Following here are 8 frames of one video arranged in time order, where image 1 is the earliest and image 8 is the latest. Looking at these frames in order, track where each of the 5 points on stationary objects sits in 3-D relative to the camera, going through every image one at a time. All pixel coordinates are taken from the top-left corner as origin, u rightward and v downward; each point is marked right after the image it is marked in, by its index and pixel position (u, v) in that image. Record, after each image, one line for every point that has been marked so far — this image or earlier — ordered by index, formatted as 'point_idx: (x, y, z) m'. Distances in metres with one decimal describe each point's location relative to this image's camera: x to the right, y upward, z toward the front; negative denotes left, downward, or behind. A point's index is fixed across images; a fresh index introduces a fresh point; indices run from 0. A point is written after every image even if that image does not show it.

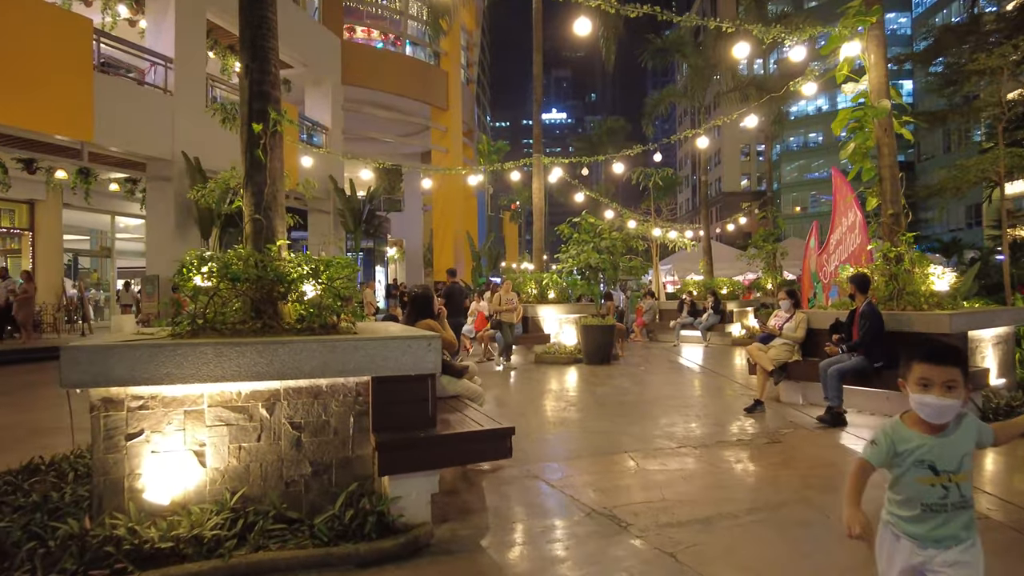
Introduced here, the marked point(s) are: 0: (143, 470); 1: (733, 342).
0: (-2.2, -1.1, +4.0) m
1: (+6.2, -1.5, +18.7) m
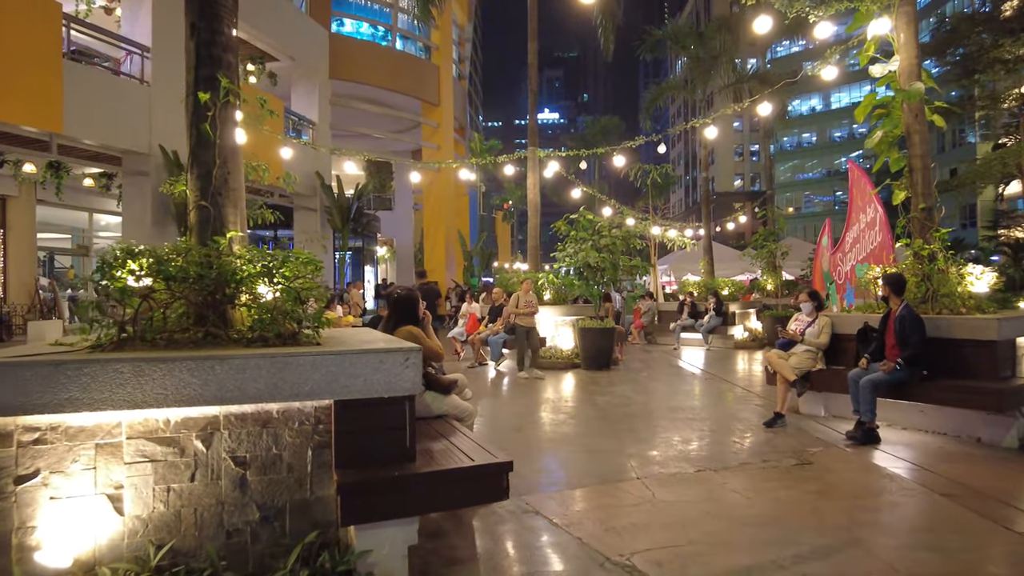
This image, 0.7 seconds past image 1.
0: (-2.2, -1.1, +3.1) m
1: (+6.0, -1.5, +18.0) m
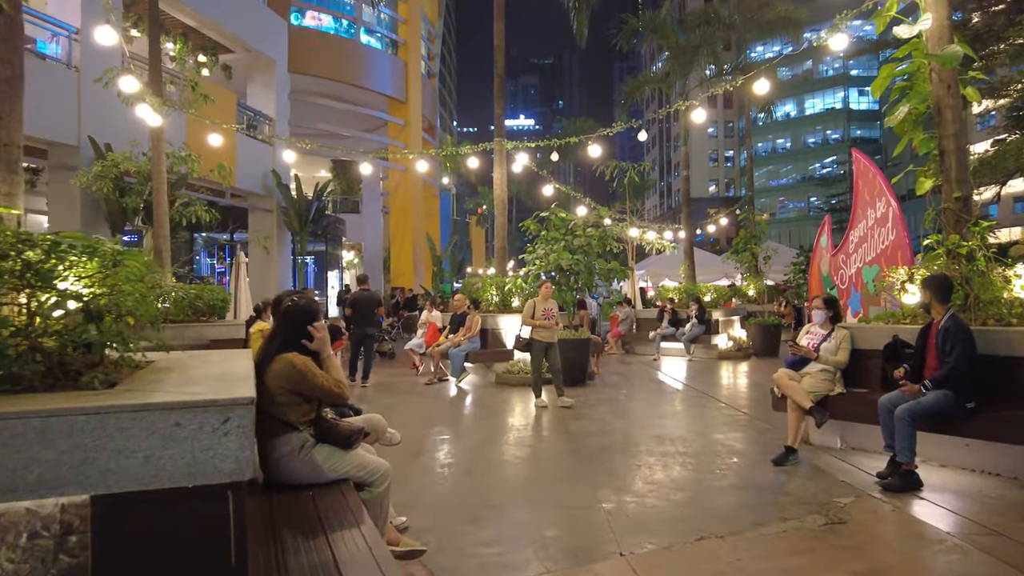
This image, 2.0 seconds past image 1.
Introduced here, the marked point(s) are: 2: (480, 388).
0: (-2.5, -1.1, +1.6) m
1: (+5.2, -1.7, +16.7) m
2: (-0.6, -1.8, +11.9) m
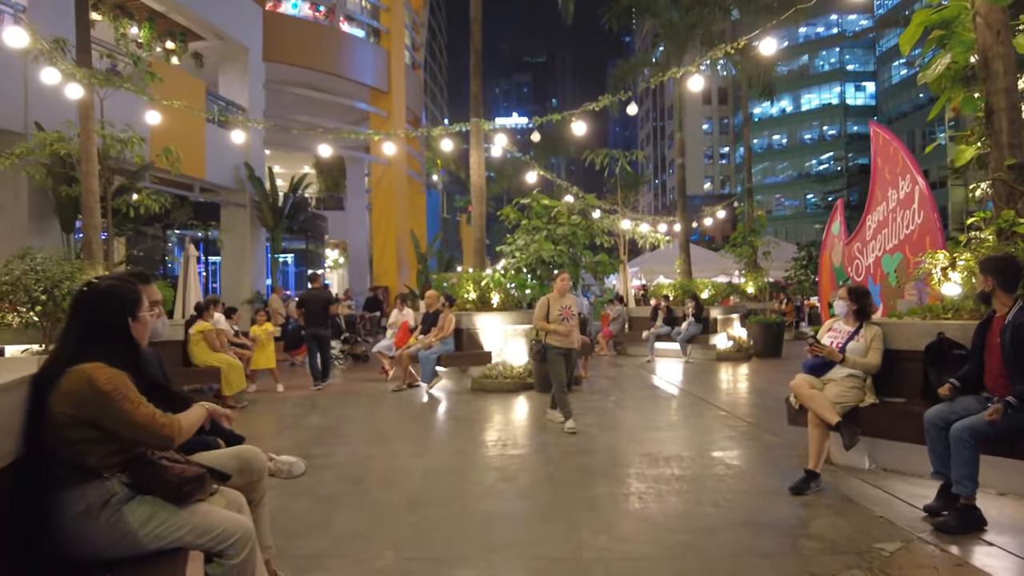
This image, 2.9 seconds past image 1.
0: (-2.8, -1.0, +0.4) m
1: (+4.8, -1.6, +15.6) m
2: (-0.9, -1.7, +10.7) m
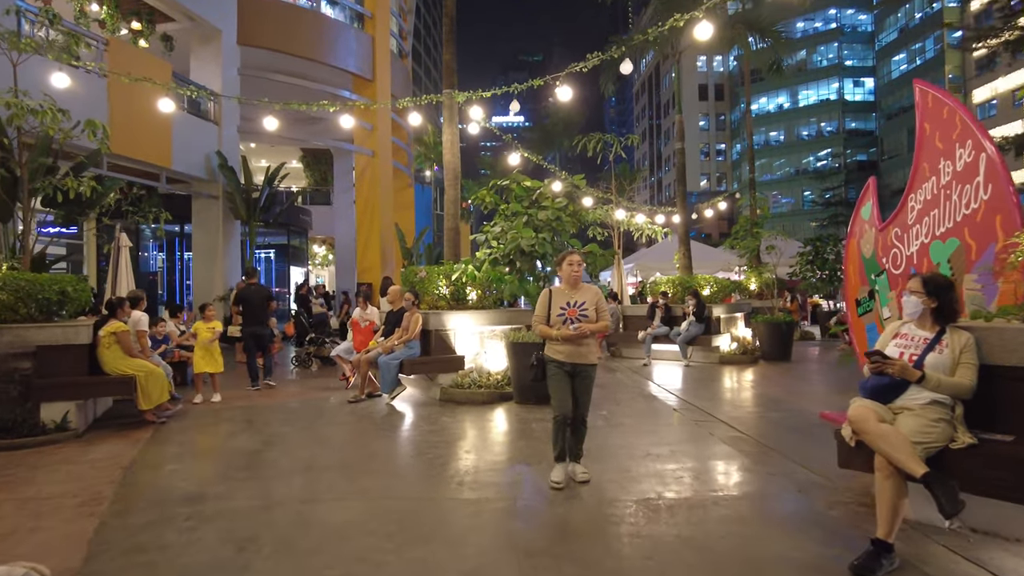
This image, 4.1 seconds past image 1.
0: (-3.1, -1.0, -1.2) m
1: (+4.4, -1.5, +14.1) m
2: (-1.3, -1.6, +9.1) m
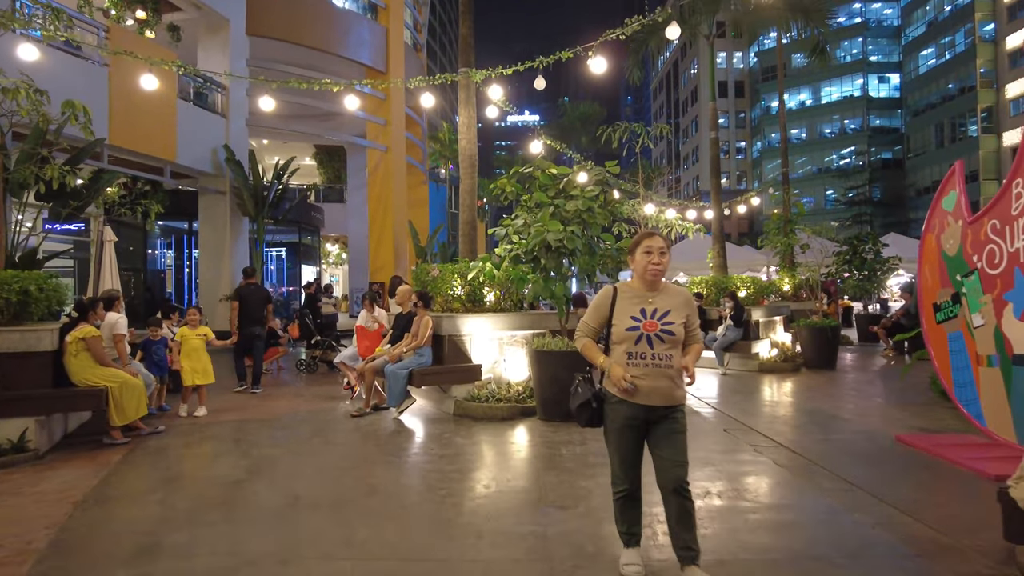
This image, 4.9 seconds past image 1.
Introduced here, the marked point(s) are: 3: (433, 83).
0: (-3.0, -1.0, -2.2) m
1: (+4.8, -1.5, +12.9) m
2: (-1.0, -1.6, +8.1) m
3: (-1.1, +3.0, +9.7) m
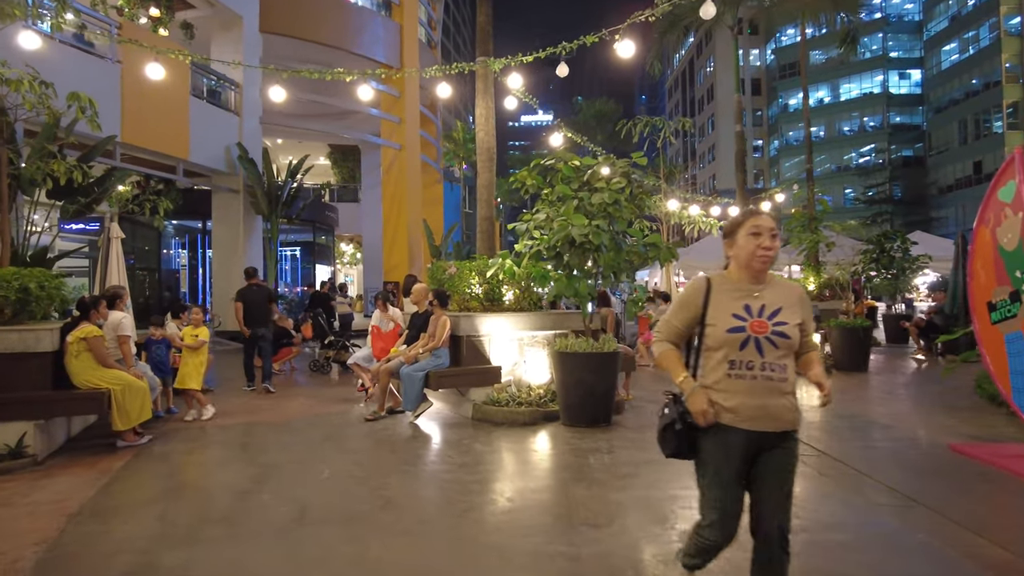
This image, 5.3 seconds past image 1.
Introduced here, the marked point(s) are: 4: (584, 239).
0: (-3.0, -1.0, -2.5) m
1: (+5.1, -1.5, +12.4) m
2: (-0.8, -1.6, +7.7) m
3: (-0.9, +3.0, +9.3) m
4: (+0.8, +0.5, +7.5) m
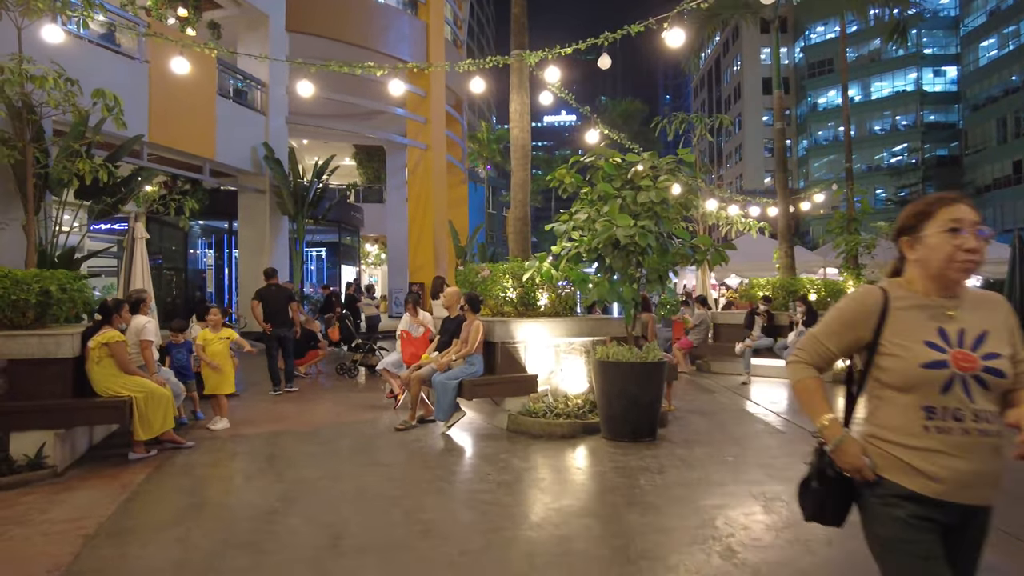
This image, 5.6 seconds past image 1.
0: (-2.9, -1.0, -2.8) m
1: (+5.7, -1.6, +11.8) m
2: (-0.3, -1.6, +7.3) m
3: (-0.4, +2.9, +8.9) m
4: (+1.2, +0.5, +7.1) m
